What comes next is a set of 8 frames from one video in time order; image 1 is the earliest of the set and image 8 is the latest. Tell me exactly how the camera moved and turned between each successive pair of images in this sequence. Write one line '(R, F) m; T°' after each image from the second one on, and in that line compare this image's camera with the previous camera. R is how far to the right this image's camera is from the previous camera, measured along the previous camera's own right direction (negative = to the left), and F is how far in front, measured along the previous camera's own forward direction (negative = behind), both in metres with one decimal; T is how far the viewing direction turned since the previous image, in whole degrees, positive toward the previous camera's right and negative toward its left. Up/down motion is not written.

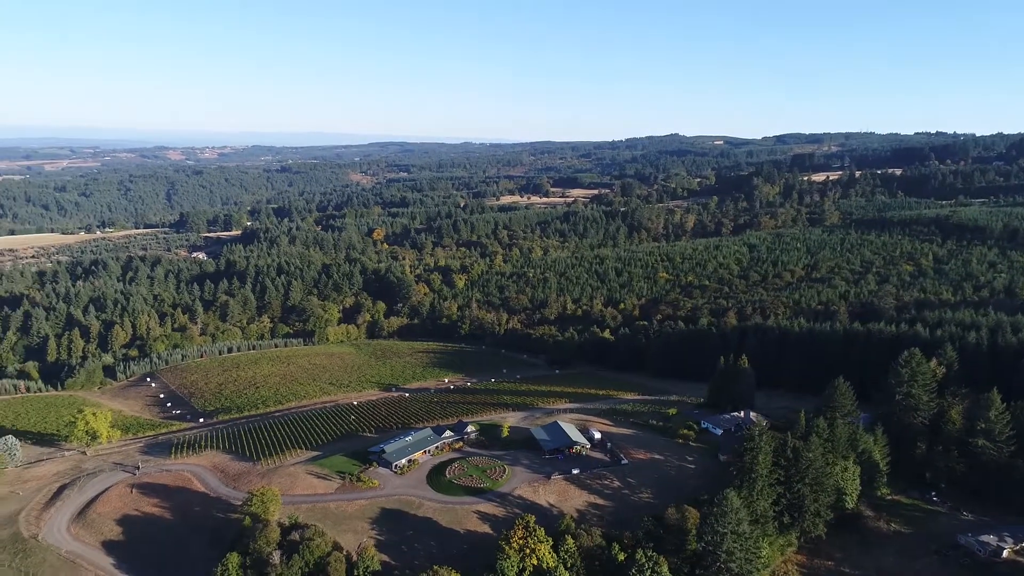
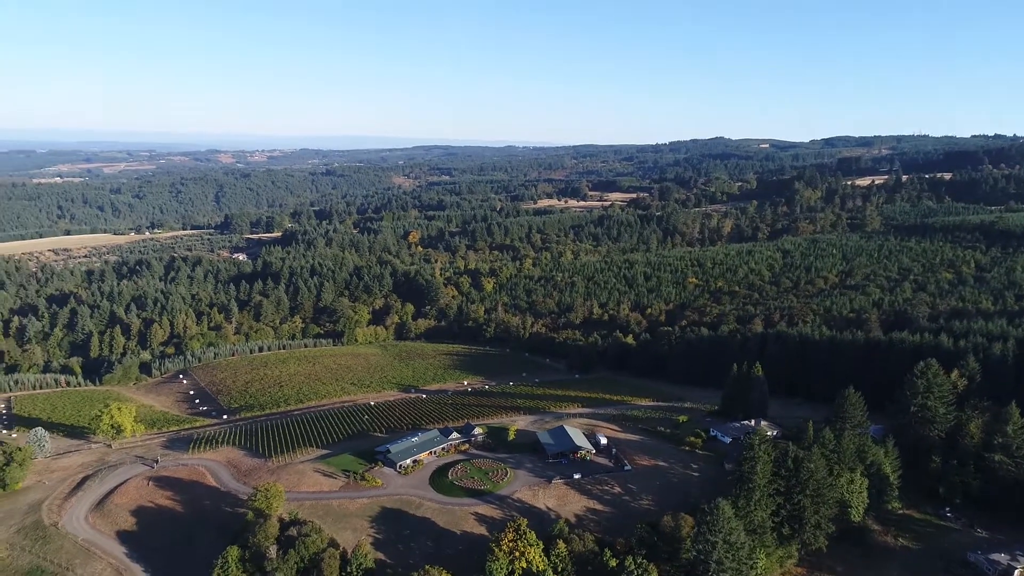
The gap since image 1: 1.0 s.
(+1.6, -0.2) m; -3°
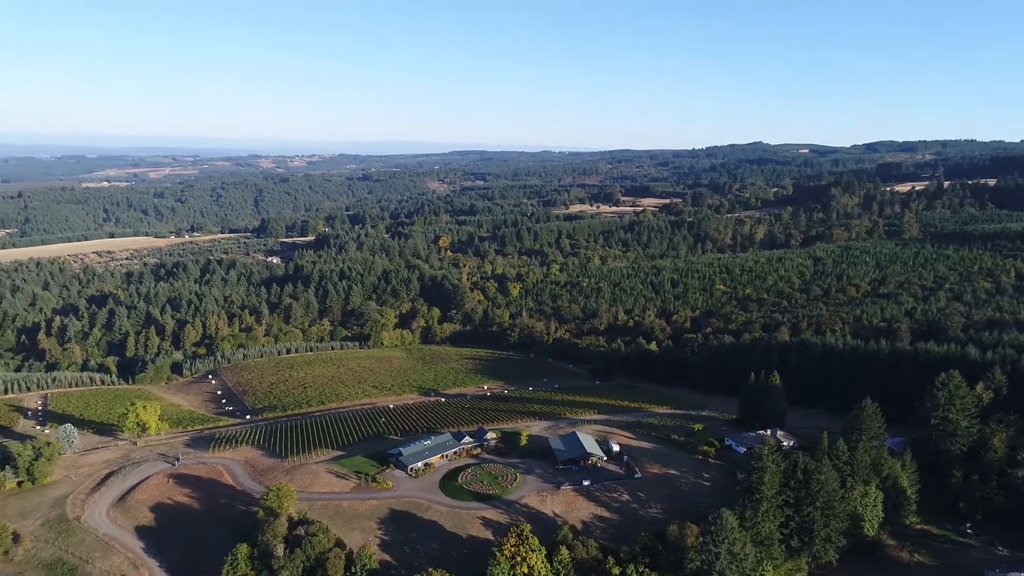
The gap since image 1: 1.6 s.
(+1.0, -0.1) m; -3°
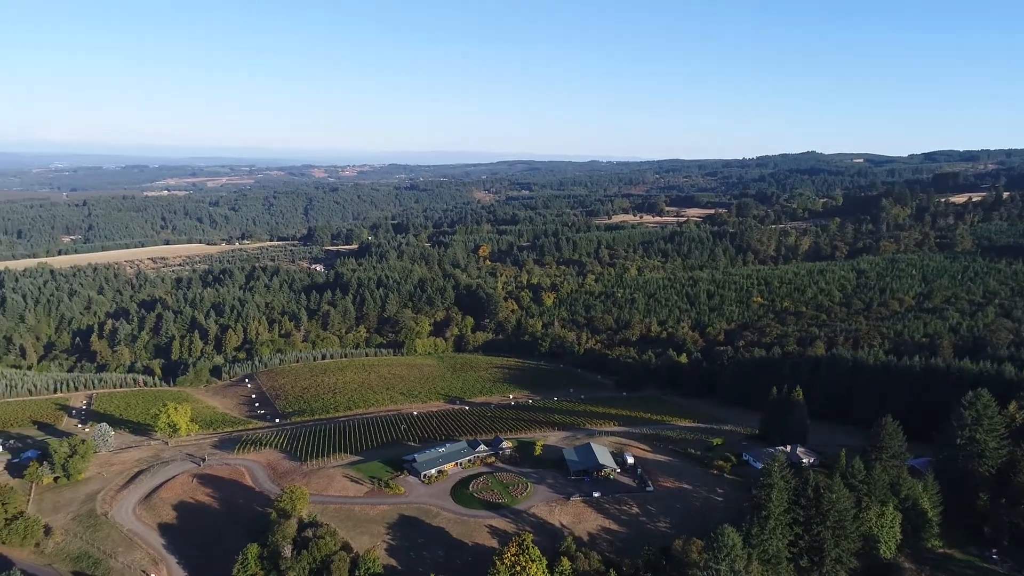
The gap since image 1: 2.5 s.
(+1.4, -0.1) m; -4°
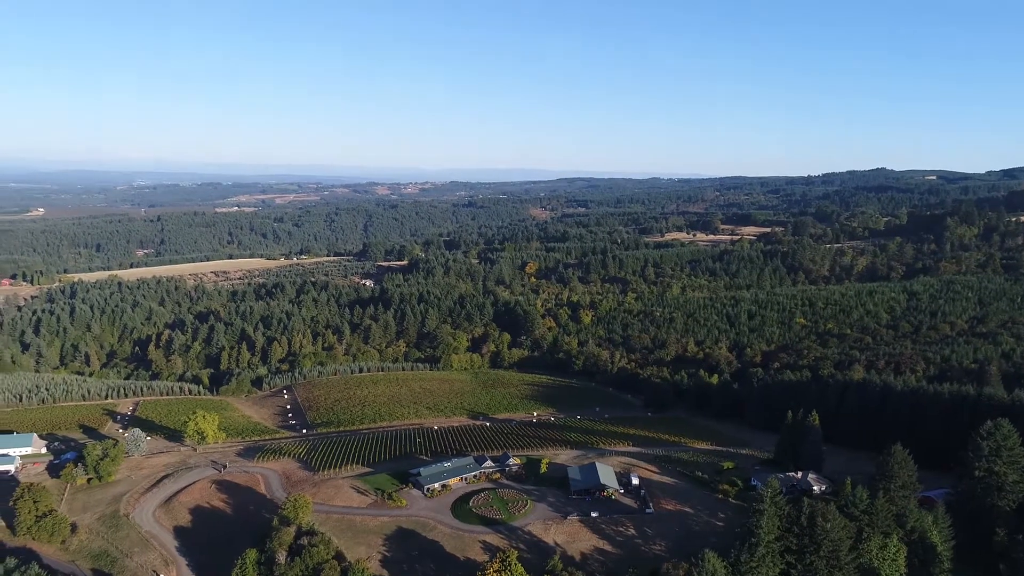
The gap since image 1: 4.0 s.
(+2.4, -0.2) m; -5°
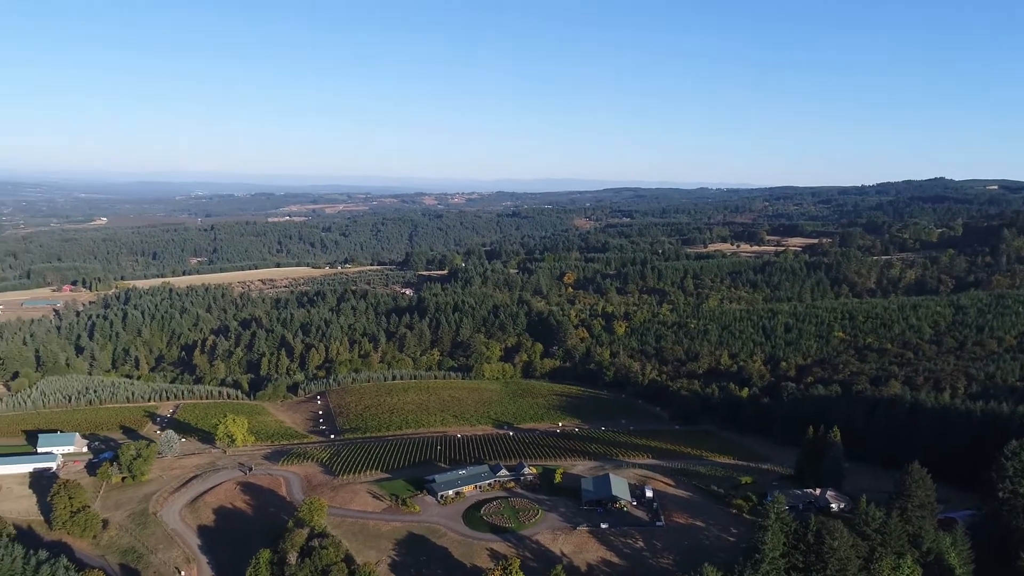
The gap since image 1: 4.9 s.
(+1.4, -0.3) m; -4°
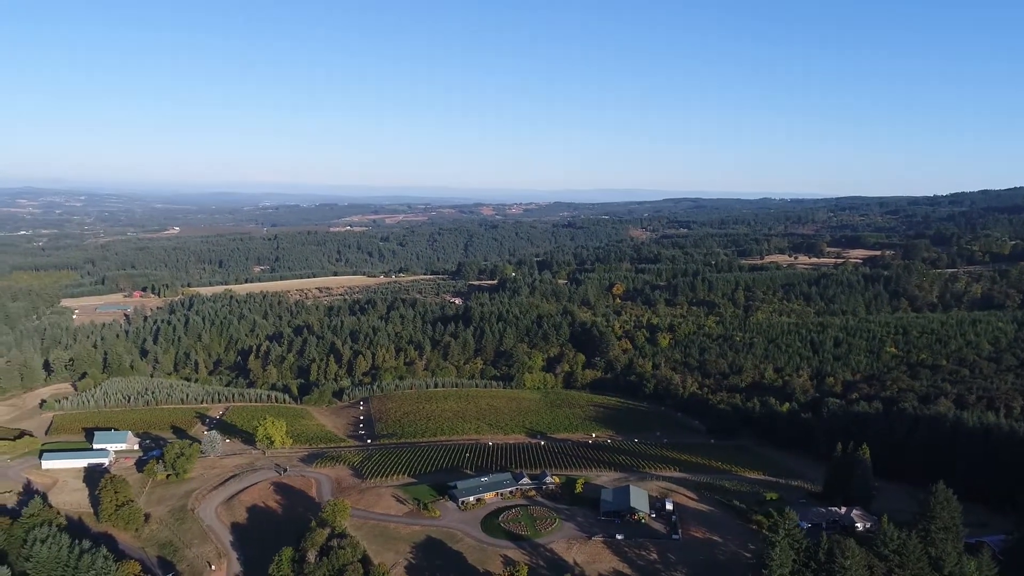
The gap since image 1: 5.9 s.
(+1.6, -0.4) m; -5°
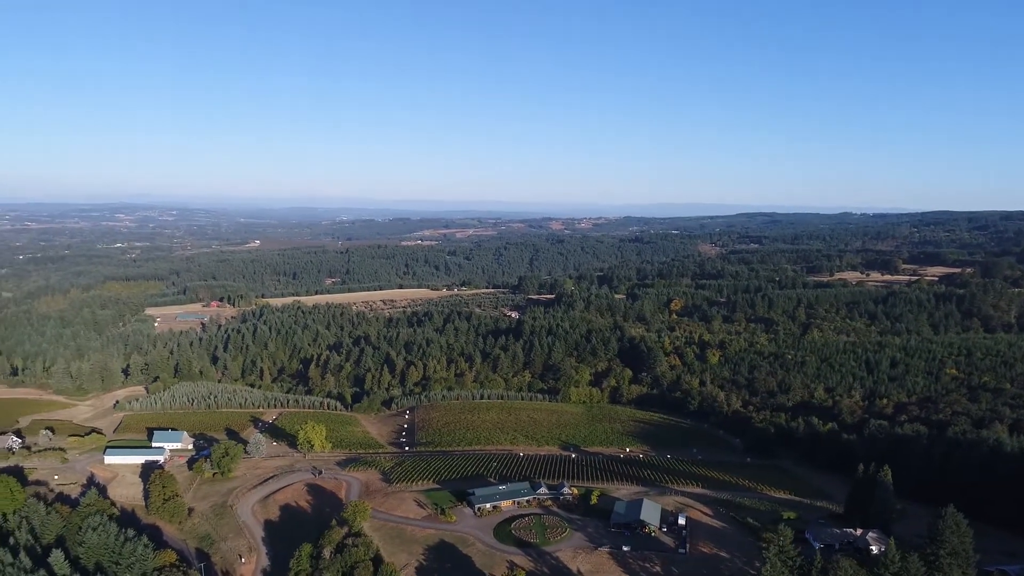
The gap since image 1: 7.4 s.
(+2.4, -0.9) m; -6°
